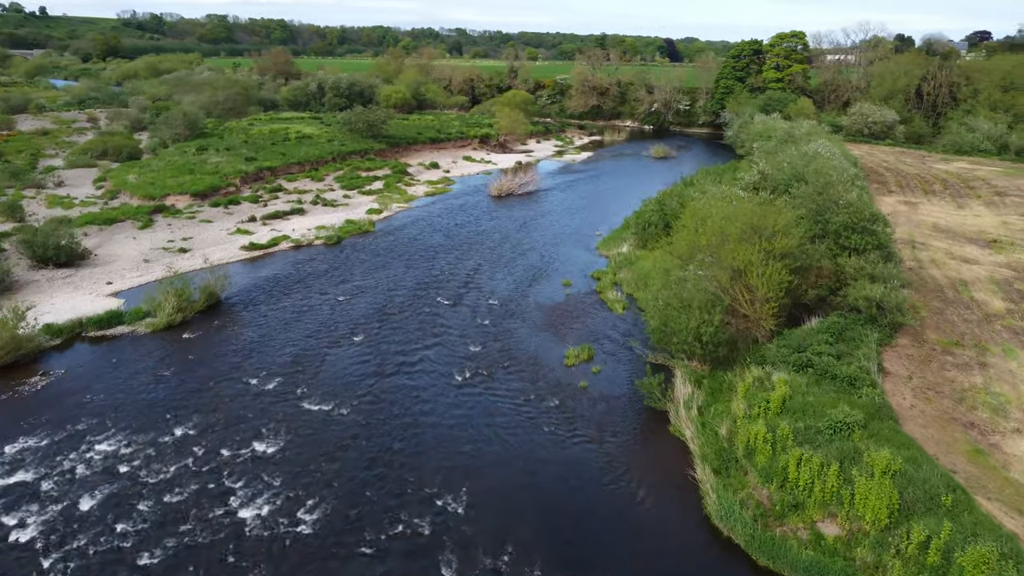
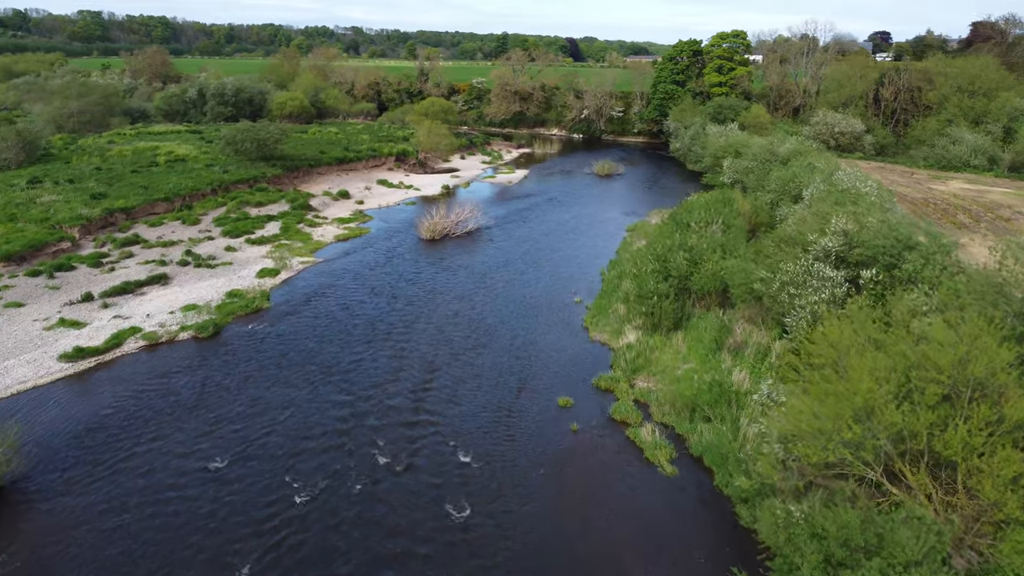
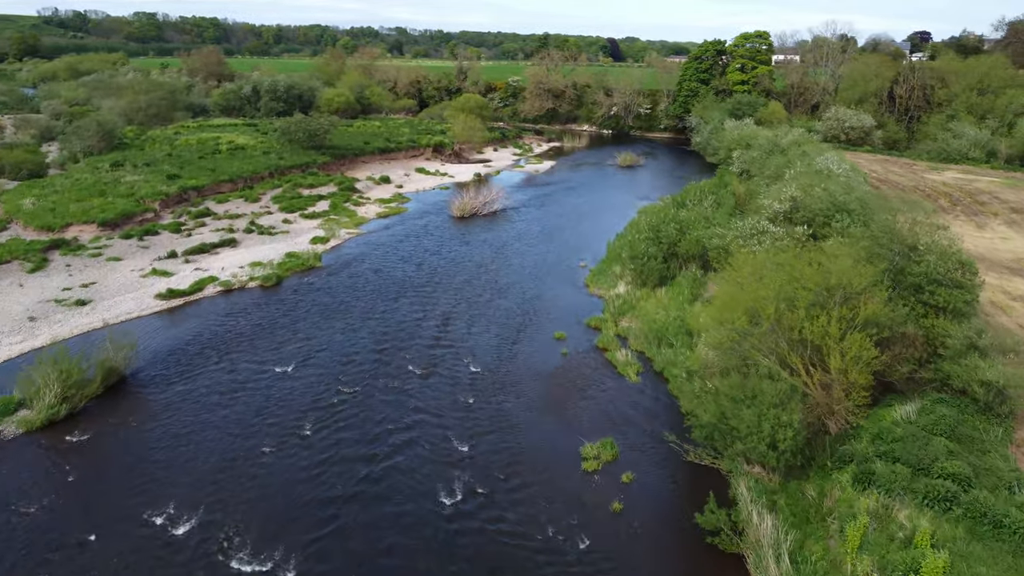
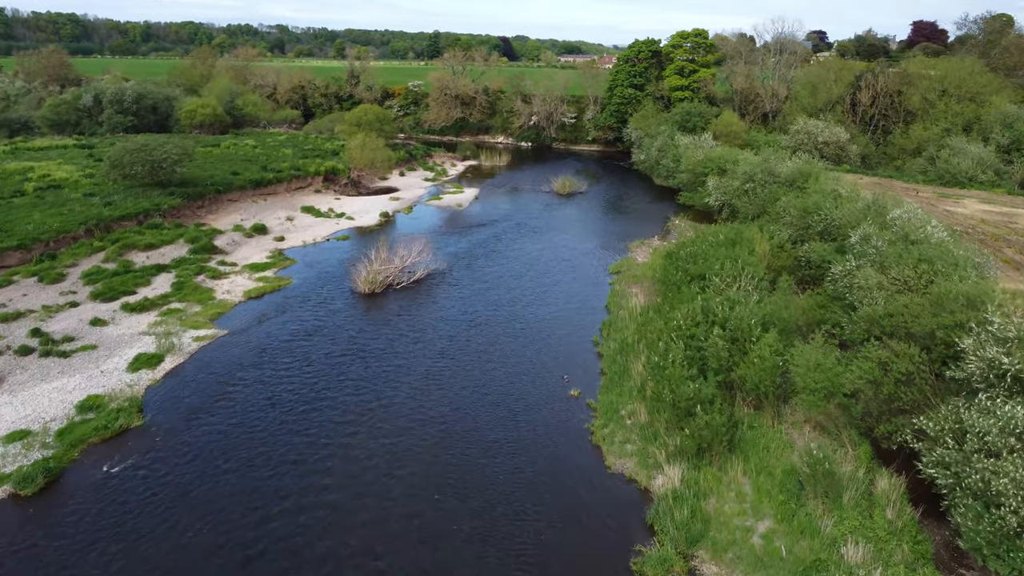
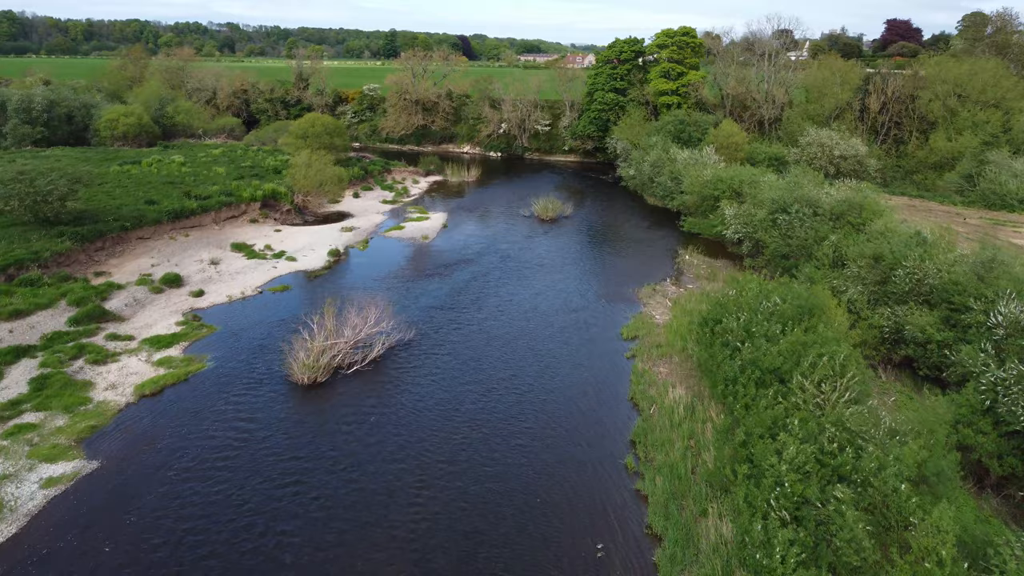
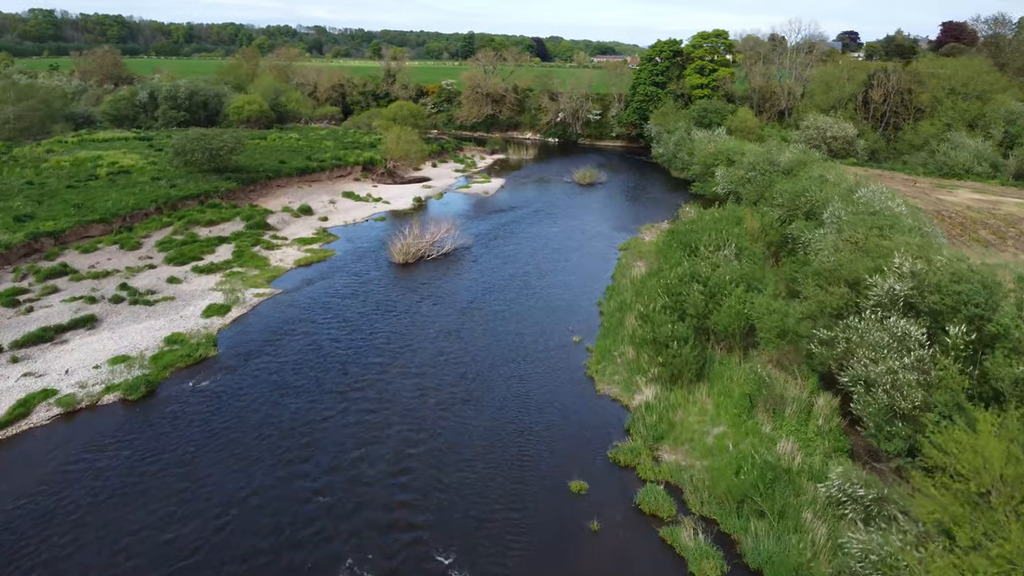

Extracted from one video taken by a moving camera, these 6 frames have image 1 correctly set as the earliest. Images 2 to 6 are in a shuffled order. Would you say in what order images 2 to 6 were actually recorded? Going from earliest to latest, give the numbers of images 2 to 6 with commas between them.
3, 2, 6, 4, 5
